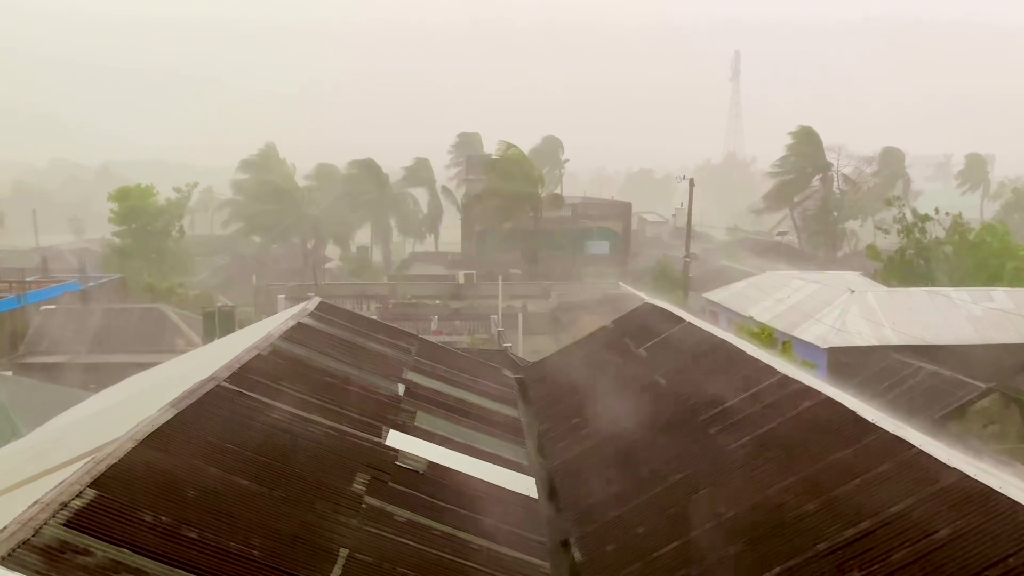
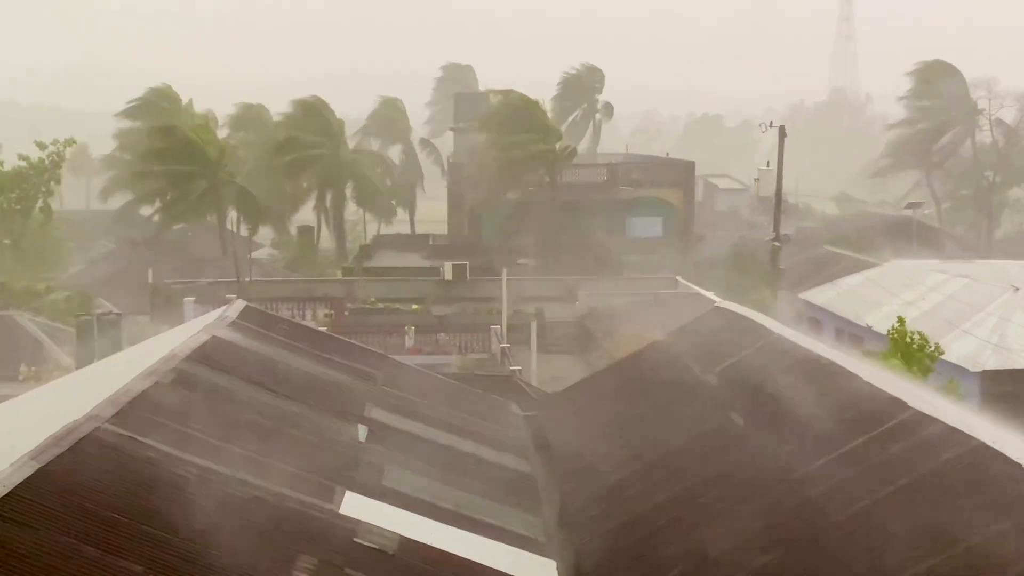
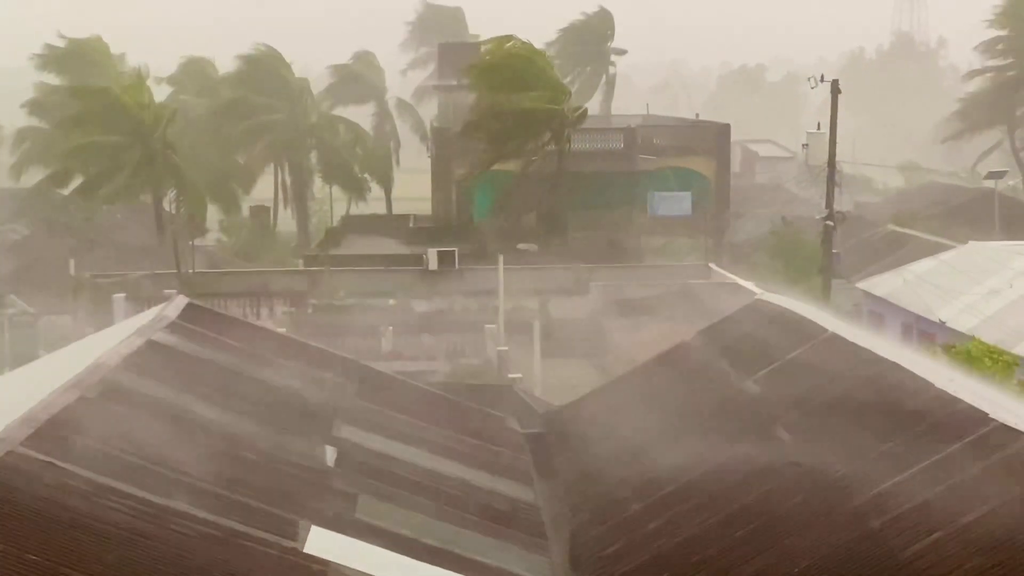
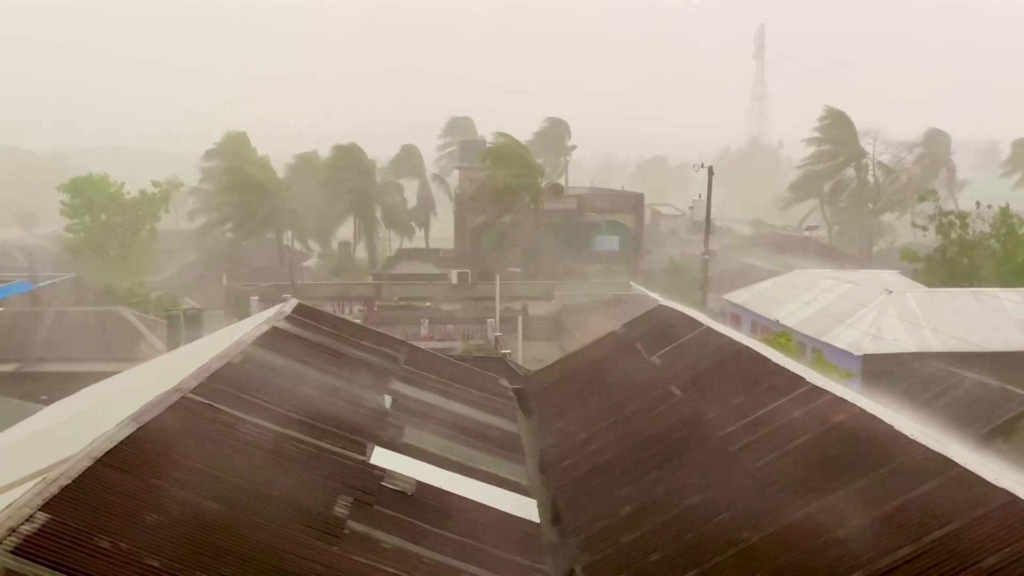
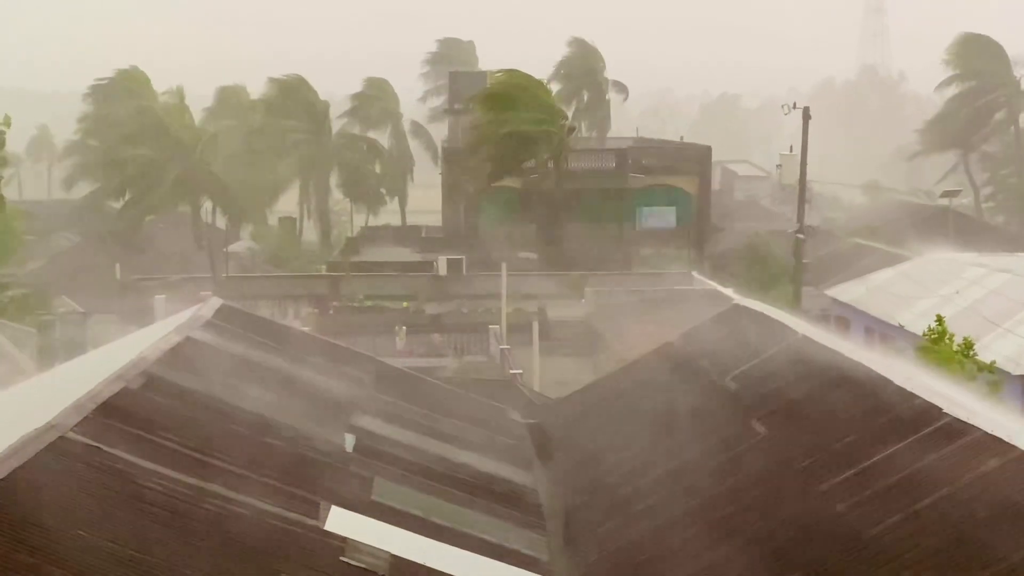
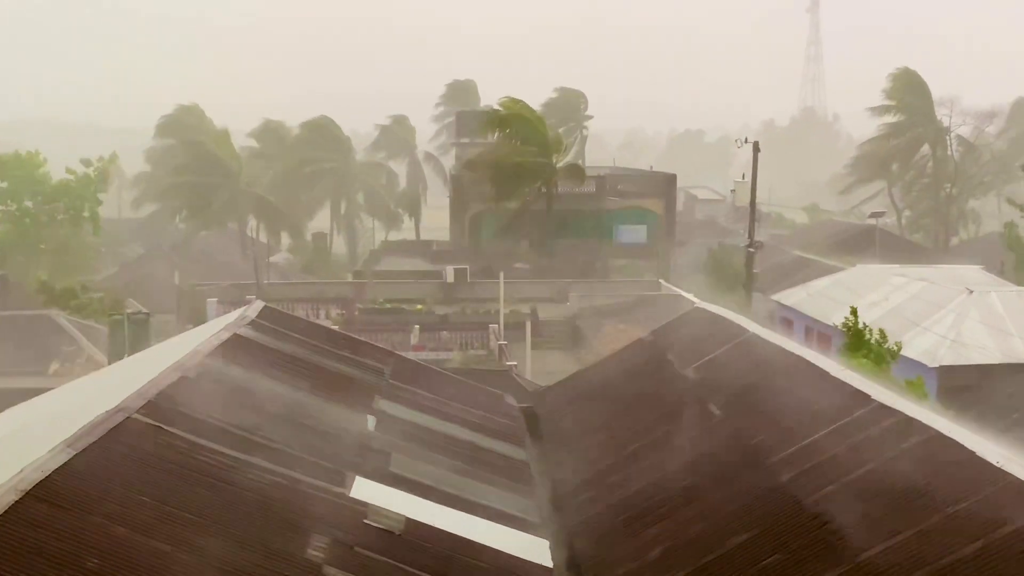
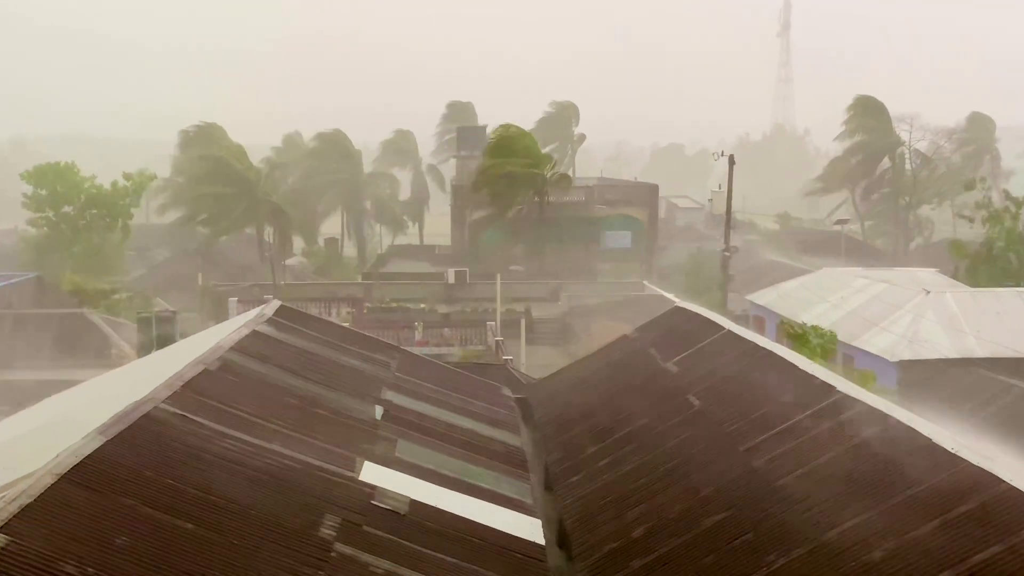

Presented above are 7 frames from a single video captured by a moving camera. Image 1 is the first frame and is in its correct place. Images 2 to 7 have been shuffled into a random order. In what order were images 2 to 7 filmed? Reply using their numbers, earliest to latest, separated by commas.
4, 7, 6, 2, 5, 3
